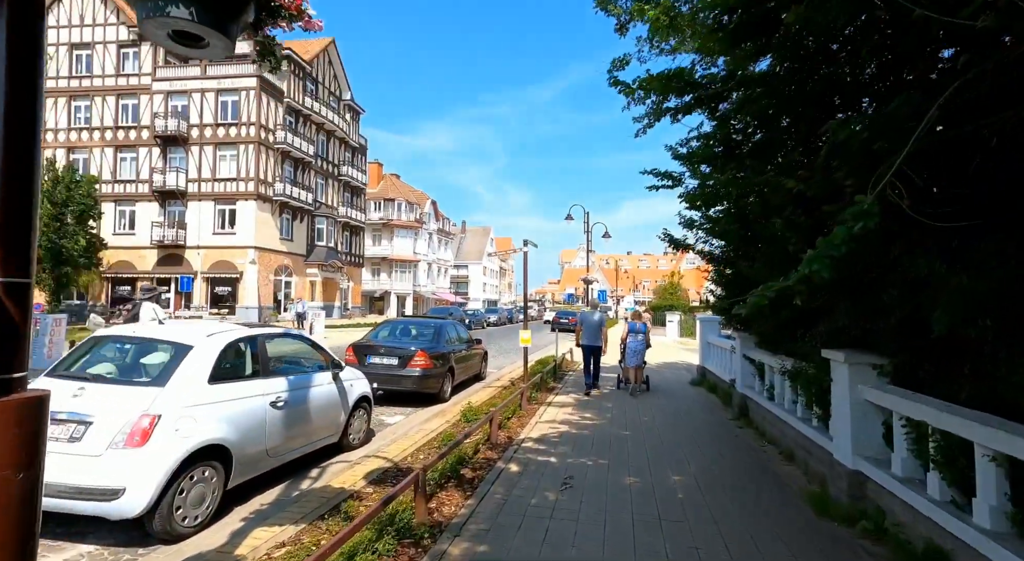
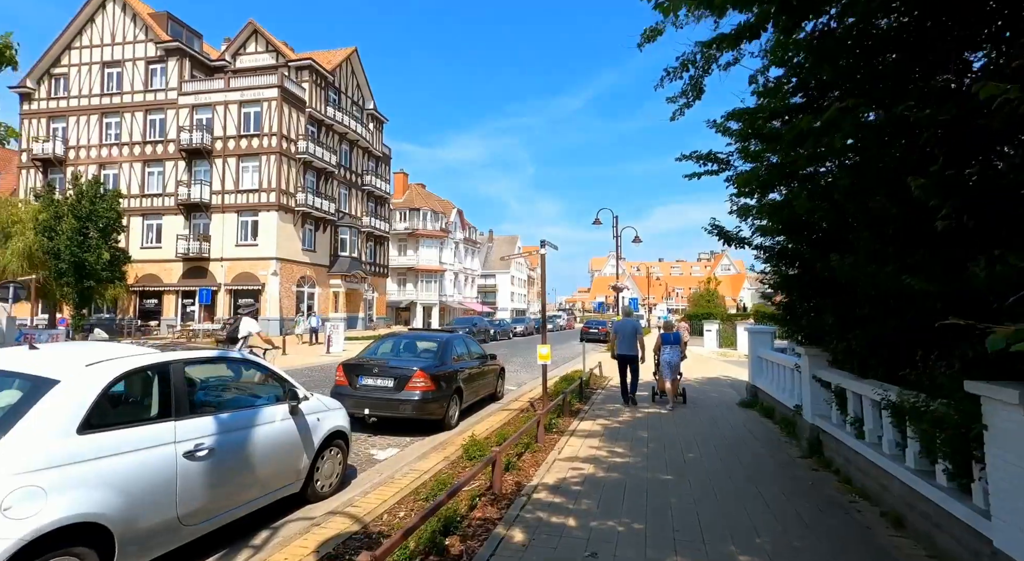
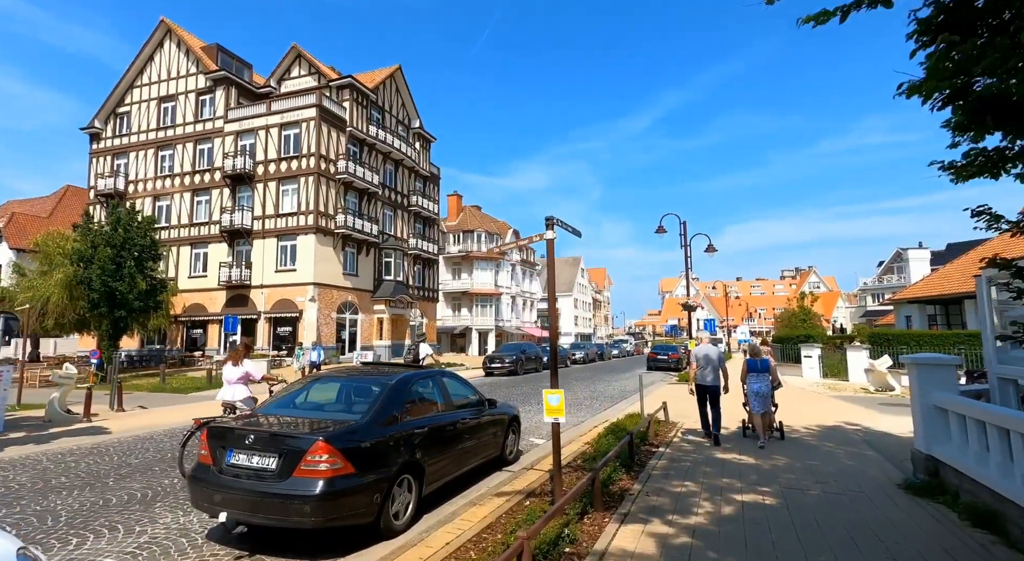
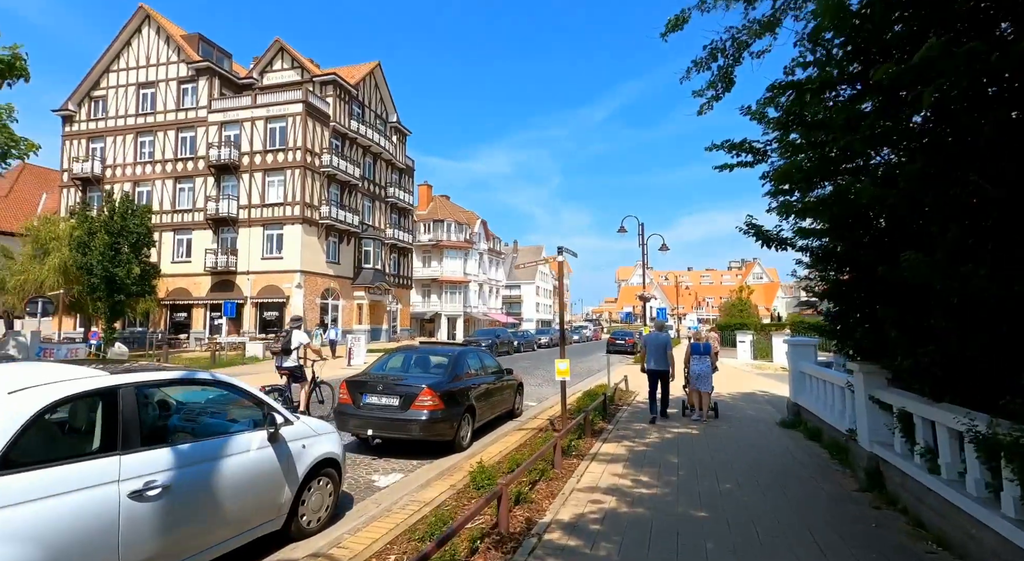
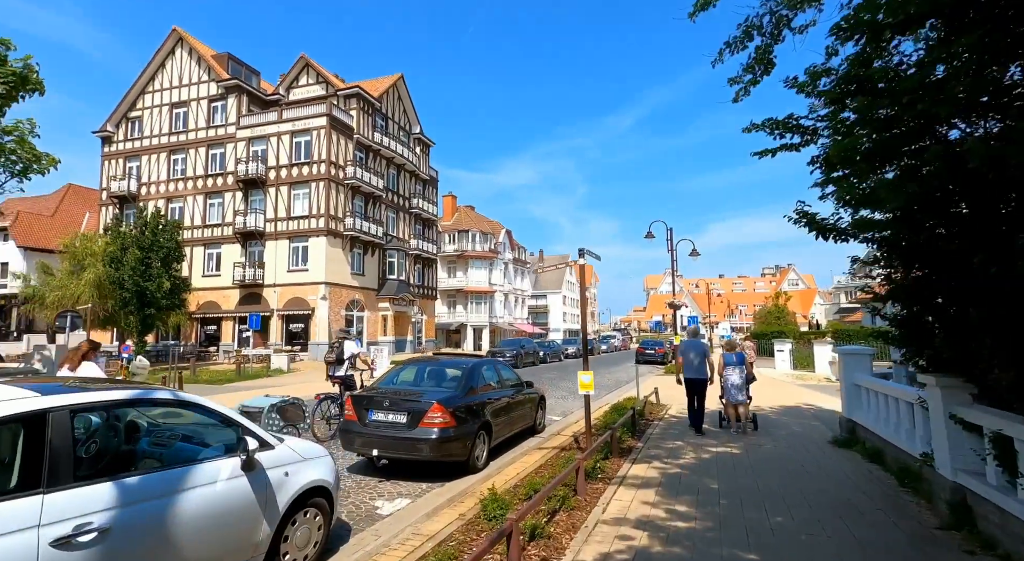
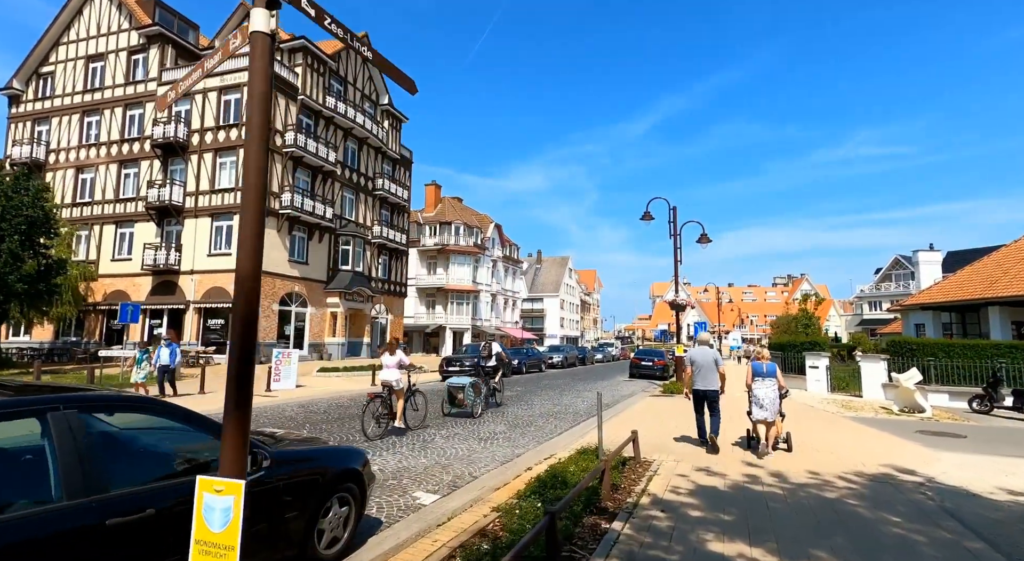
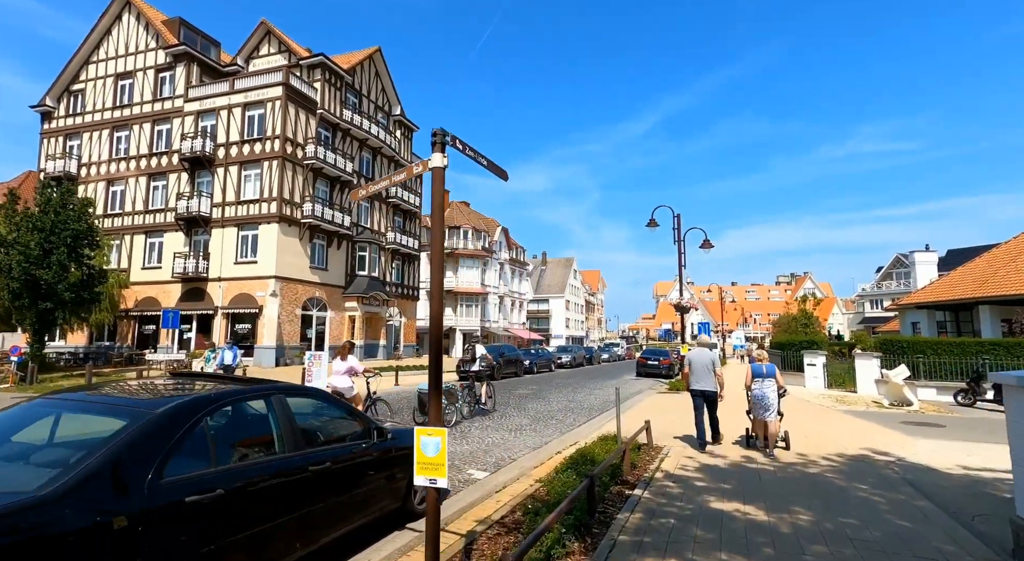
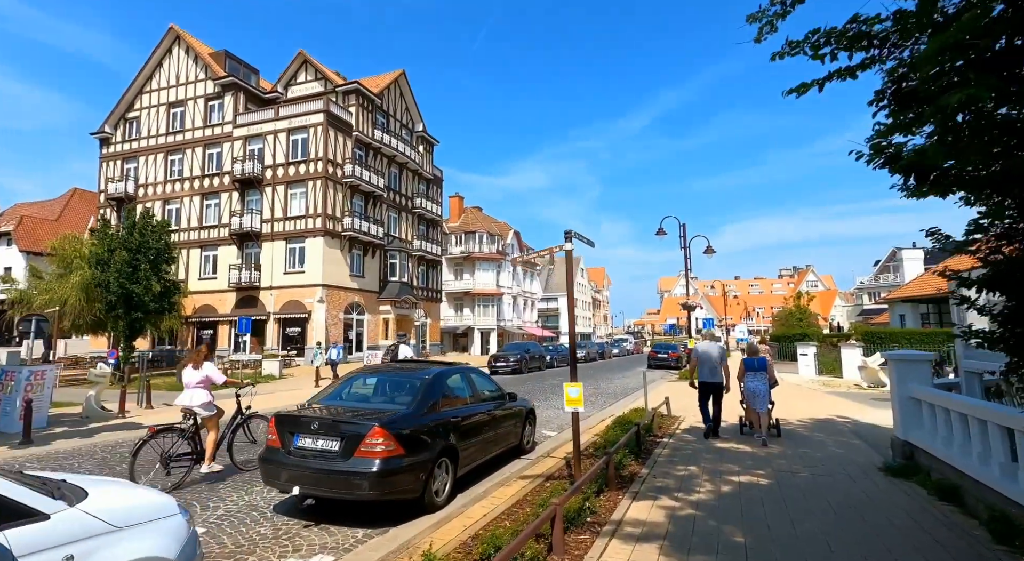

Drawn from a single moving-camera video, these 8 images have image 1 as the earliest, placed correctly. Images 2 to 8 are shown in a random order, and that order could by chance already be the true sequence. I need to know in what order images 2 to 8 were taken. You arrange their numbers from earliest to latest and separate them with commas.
2, 4, 5, 8, 3, 7, 6
